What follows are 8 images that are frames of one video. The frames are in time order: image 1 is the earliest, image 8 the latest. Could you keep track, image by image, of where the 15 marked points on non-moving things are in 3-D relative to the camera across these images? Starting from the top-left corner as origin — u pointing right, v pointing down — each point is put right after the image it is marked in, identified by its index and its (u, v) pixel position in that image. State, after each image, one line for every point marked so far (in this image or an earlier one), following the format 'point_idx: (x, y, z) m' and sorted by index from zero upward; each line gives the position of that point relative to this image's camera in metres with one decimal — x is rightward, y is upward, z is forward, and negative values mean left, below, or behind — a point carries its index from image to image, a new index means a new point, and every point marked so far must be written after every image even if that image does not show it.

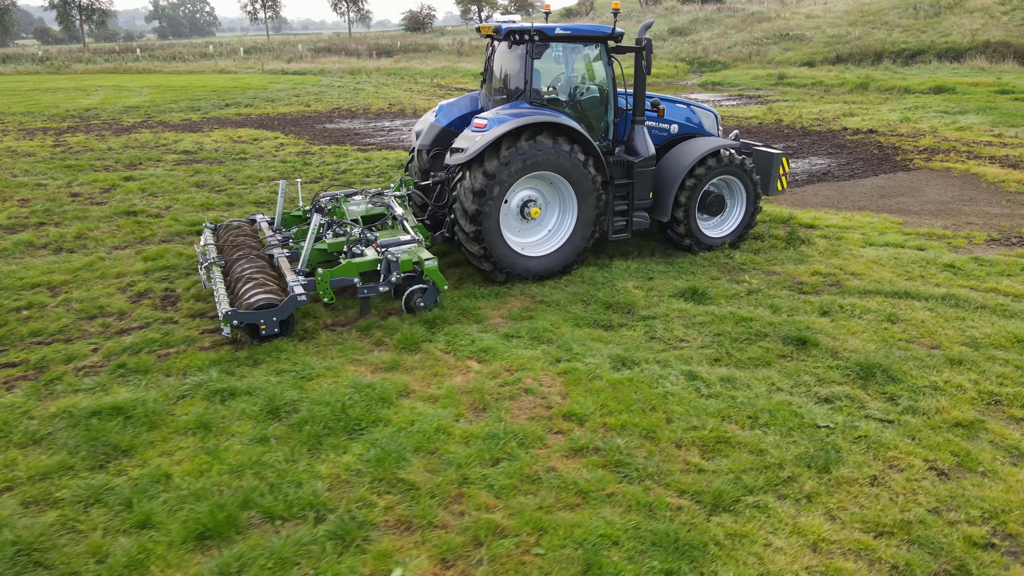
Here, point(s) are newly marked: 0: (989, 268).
0: (+4.1, +0.2, +6.4) m
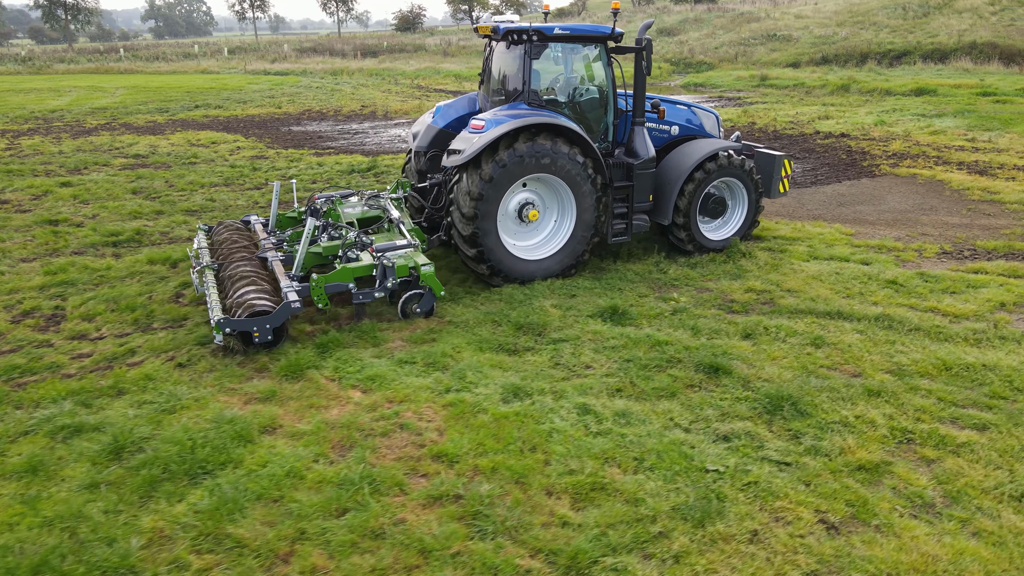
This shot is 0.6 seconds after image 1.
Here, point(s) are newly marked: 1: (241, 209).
0: (+3.4, 0.0, +6.1) m
1: (-3.2, +1.0, +9.0) m
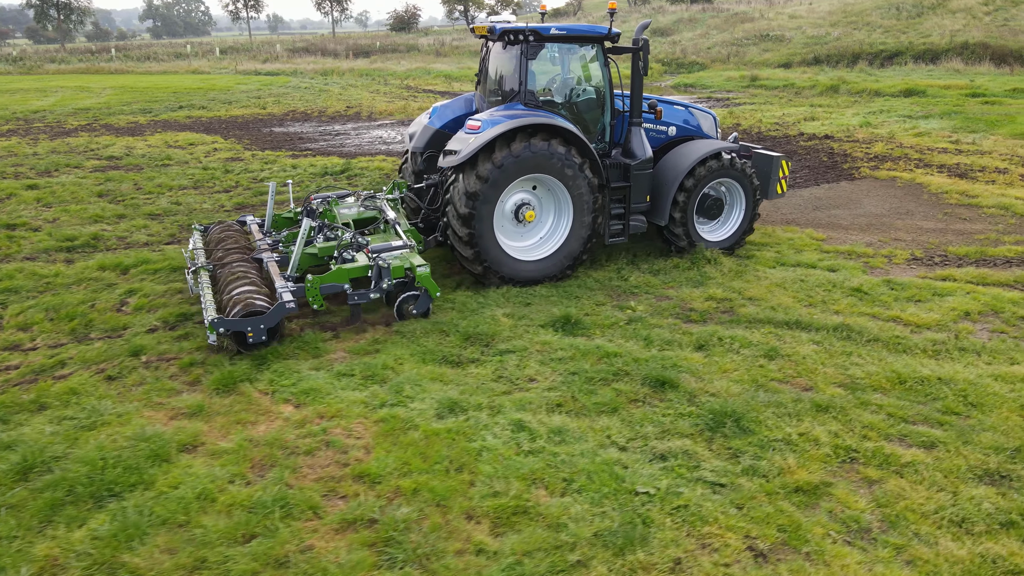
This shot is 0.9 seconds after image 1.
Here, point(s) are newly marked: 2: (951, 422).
0: (+3.0, 0.0, +5.9) m
1: (-3.6, +0.9, +8.8) m
2: (+2.3, -0.7, +4.0) m
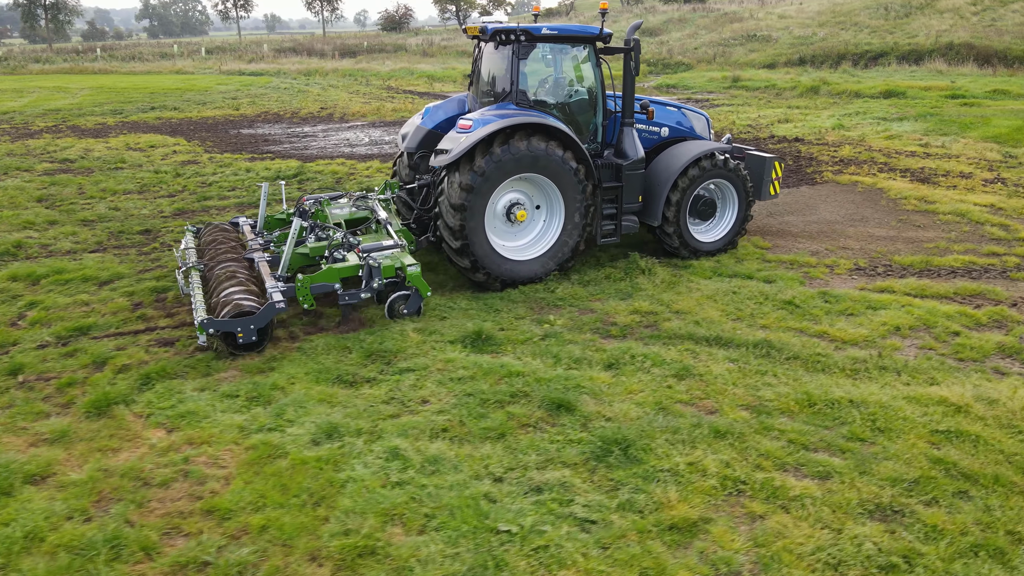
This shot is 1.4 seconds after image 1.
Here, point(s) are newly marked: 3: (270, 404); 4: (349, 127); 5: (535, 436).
0: (+2.4, -0.1, +5.7) m
1: (-4.2, +0.8, +8.6) m
2: (+1.7, -0.8, +3.7) m
3: (-1.4, -0.7, +4.2) m
4: (-3.8, +3.7, +17.4) m
5: (+0.1, -0.8, +3.9) m
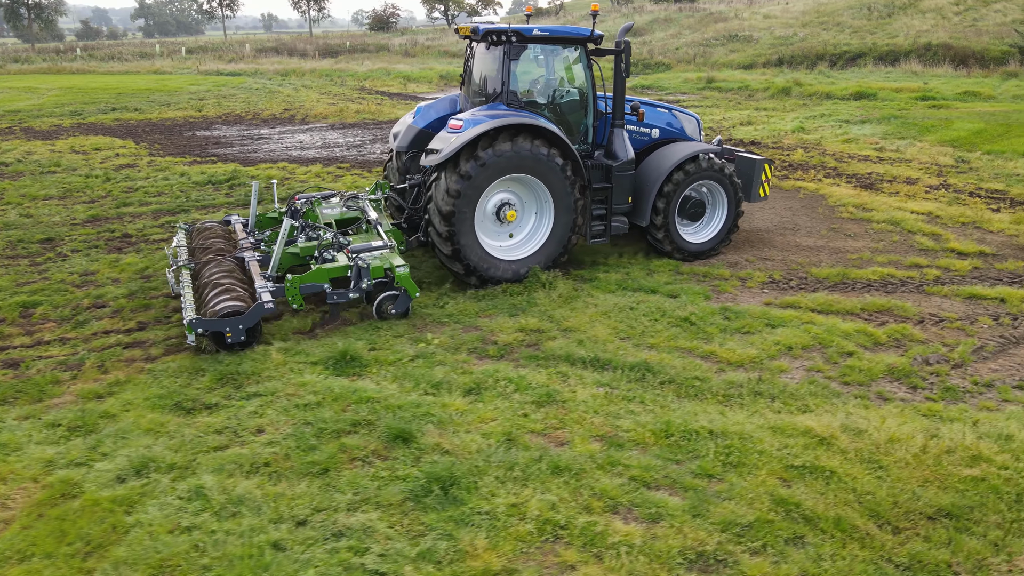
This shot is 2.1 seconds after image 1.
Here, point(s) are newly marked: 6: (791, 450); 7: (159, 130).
0: (+1.6, -0.2, +5.4) m
1: (-5.1, +0.7, +8.3) m
2: (+0.9, -0.9, +3.5) m
3: (-2.2, -0.8, +3.9) m
4: (-4.7, +3.6, +17.1) m
5: (-0.7, -0.9, +3.6) m
6: (+1.4, -0.8, +3.7) m
7: (-8.1, +3.6, +17.1) m
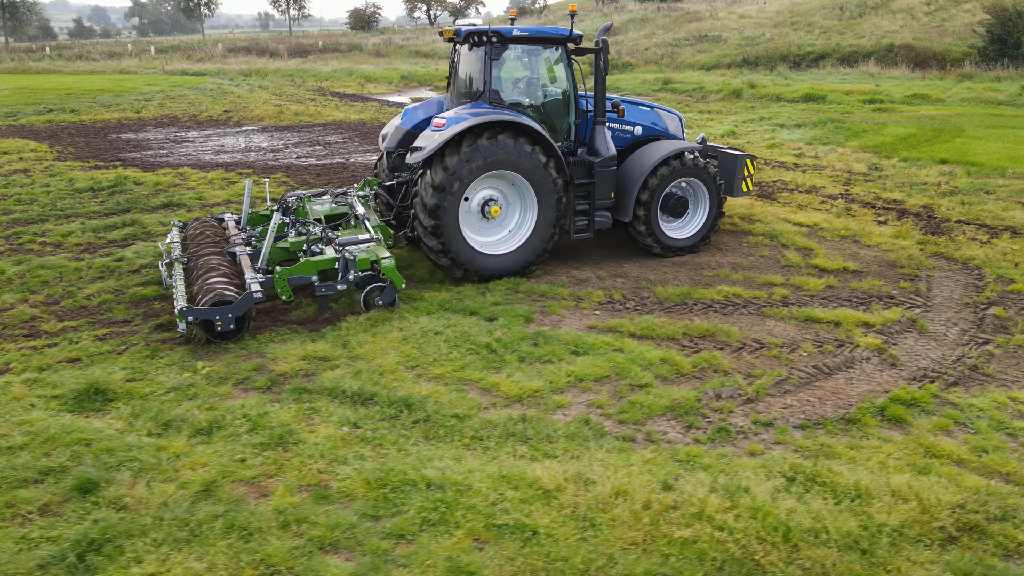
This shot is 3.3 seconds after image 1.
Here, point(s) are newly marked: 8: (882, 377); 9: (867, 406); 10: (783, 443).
0: (+0.1, -0.4, +5.1) m
1: (-6.5, +0.5, +7.9) m
2: (-0.6, -1.1, +3.1) m
3: (-3.6, -0.9, +3.6) m
4: (-6.1, +3.5, +16.7) m
5: (-2.1, -1.0, +3.2) m
6: (0.0, -1.0, +3.4) m
7: (-9.6, +3.5, +16.7) m
8: (+2.3, -0.6, +4.7) m
9: (+2.0, -0.7, +4.2) m
10: (+1.4, -0.8, +3.9) m
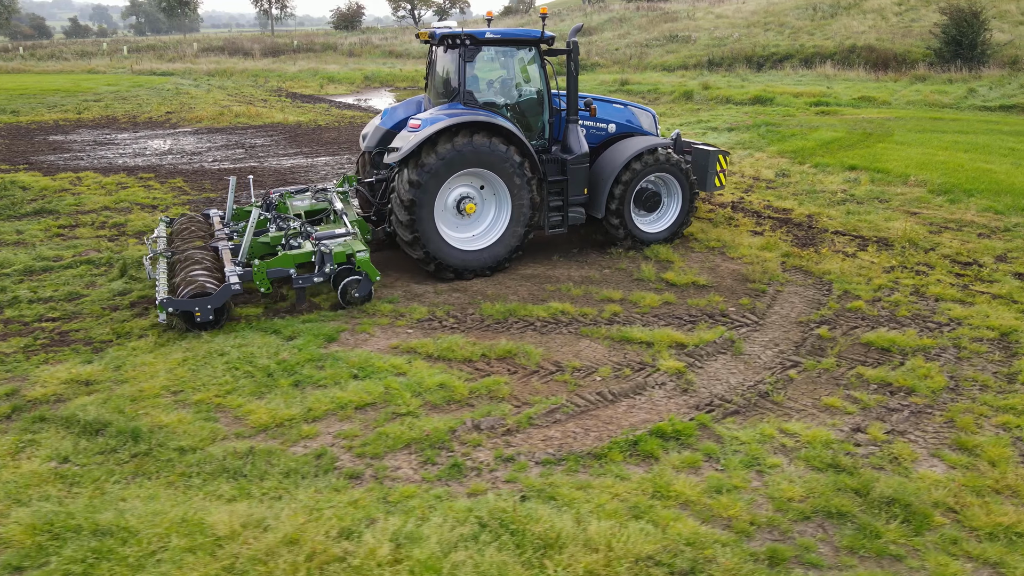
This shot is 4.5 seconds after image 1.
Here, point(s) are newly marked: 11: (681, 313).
0: (-1.3, -0.5, +4.8) m
1: (-7.9, +0.4, +7.6) m
2: (-2.0, -1.2, +2.8) m
3: (-5.0, -1.1, +3.3) m
4: (-7.6, +3.4, +16.4) m
5: (-3.5, -1.2, +2.9) m
6: (-1.4, -1.1, +3.1) m
7: (-11.0, +3.4, +16.4) m
8: (+0.9, -0.7, +4.4) m
9: (+0.6, -0.8, +4.0) m
10: (0.0, -0.9, +3.6) m
11: (+1.3, -0.2, +5.7) m
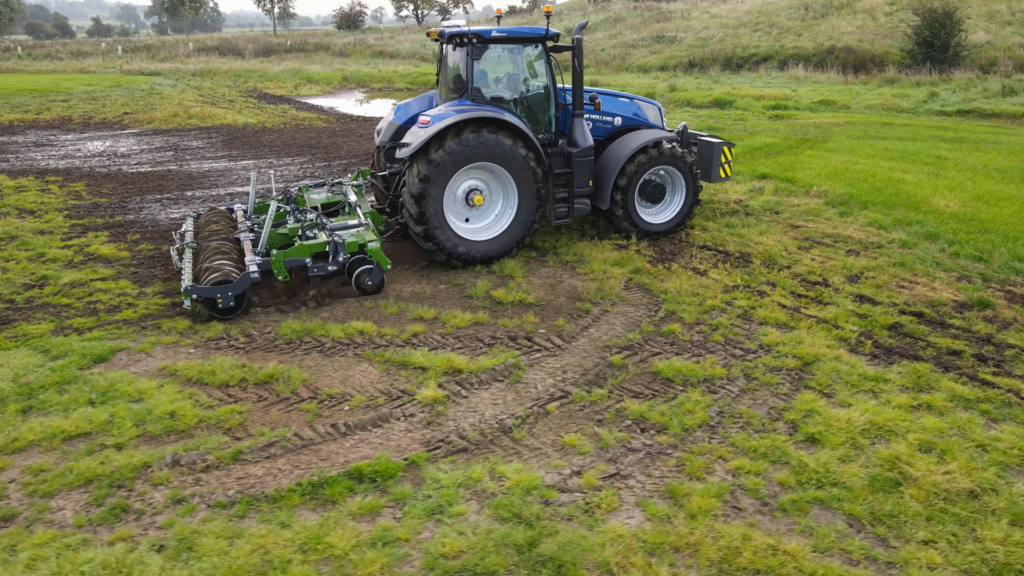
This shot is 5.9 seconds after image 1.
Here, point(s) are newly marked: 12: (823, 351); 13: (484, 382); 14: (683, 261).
0: (-2.8, -0.7, +4.5) m
1: (-9.4, +0.4, +7.5) m
2: (-3.5, -1.3, +2.6) m
3: (-6.6, -1.1, +3.1) m
4: (-8.8, +3.3, +16.3) m
5: (-5.1, -1.3, +2.7) m
6: (-3.0, -1.2, +2.8) m
7: (-12.2, +3.4, +16.4) m
8: (-0.6, -0.8, +4.1) m
9: (-1.0, -0.9, +3.7) m
10: (-1.5, -1.1, +3.3) m
11: (-0.2, -0.3, +5.4) m
12: (+2.0, -0.4, +4.9) m
13: (-0.2, -0.6, +4.7) m
14: (+1.6, +0.3, +6.9) m
